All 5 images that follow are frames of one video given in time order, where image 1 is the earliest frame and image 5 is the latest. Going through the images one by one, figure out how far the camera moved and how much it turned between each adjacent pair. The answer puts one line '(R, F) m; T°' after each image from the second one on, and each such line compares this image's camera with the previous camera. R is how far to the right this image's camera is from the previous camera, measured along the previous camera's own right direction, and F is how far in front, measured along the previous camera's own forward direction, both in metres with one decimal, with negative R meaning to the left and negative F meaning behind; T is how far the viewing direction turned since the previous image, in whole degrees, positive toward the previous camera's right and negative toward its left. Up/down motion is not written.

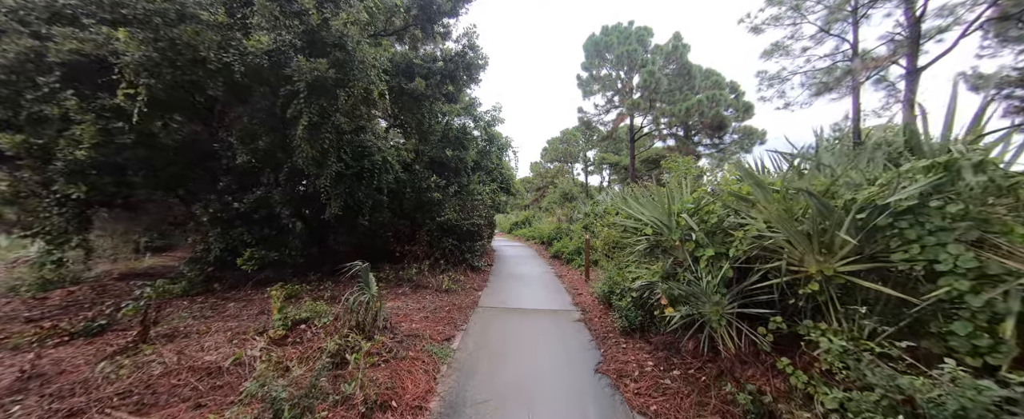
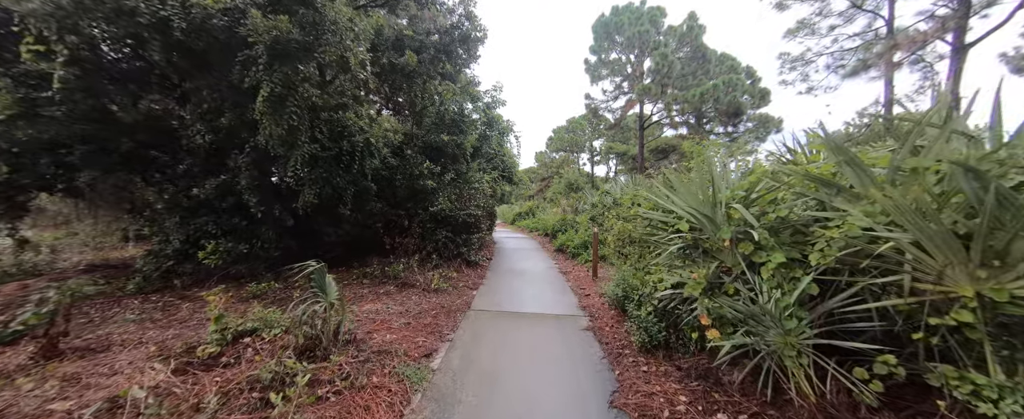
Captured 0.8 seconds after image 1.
(+0.1, +0.7) m; -1°
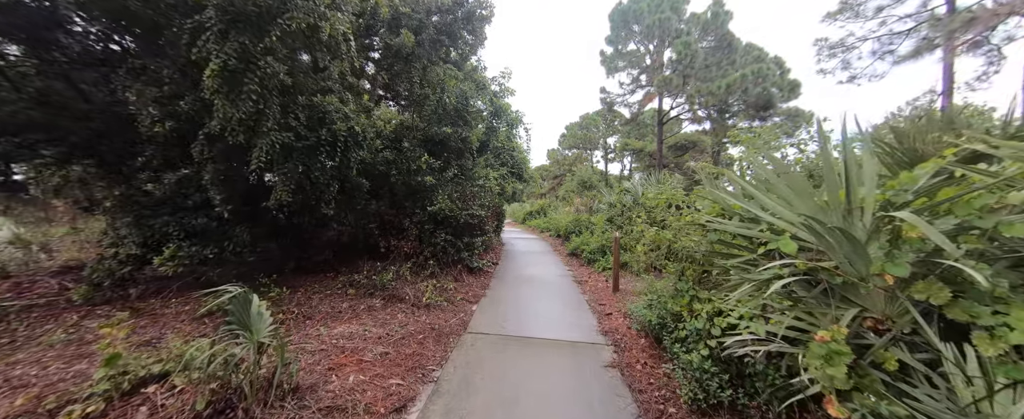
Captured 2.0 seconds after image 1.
(+0.1, +0.8) m; -2°
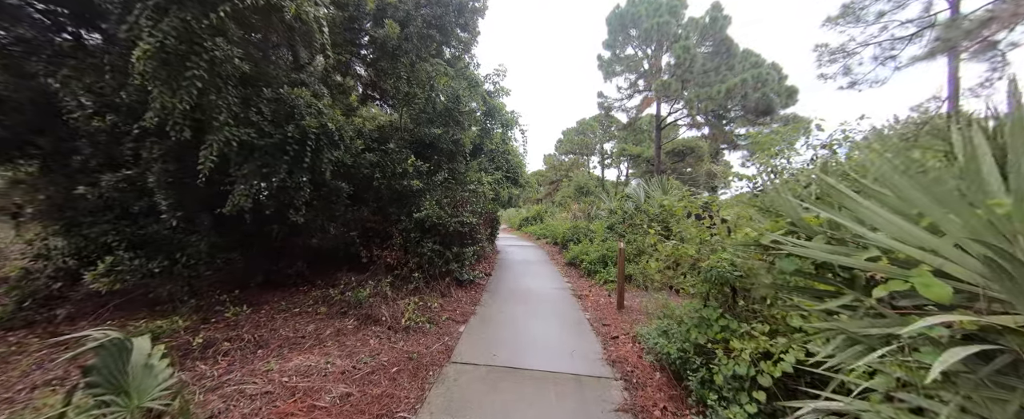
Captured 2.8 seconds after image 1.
(0.0, +0.5) m; +1°
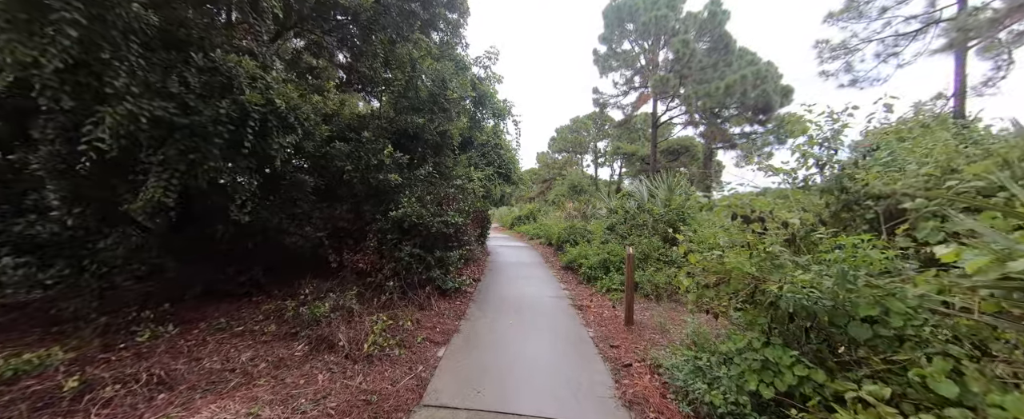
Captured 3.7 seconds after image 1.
(0.0, +0.7) m; +1°
